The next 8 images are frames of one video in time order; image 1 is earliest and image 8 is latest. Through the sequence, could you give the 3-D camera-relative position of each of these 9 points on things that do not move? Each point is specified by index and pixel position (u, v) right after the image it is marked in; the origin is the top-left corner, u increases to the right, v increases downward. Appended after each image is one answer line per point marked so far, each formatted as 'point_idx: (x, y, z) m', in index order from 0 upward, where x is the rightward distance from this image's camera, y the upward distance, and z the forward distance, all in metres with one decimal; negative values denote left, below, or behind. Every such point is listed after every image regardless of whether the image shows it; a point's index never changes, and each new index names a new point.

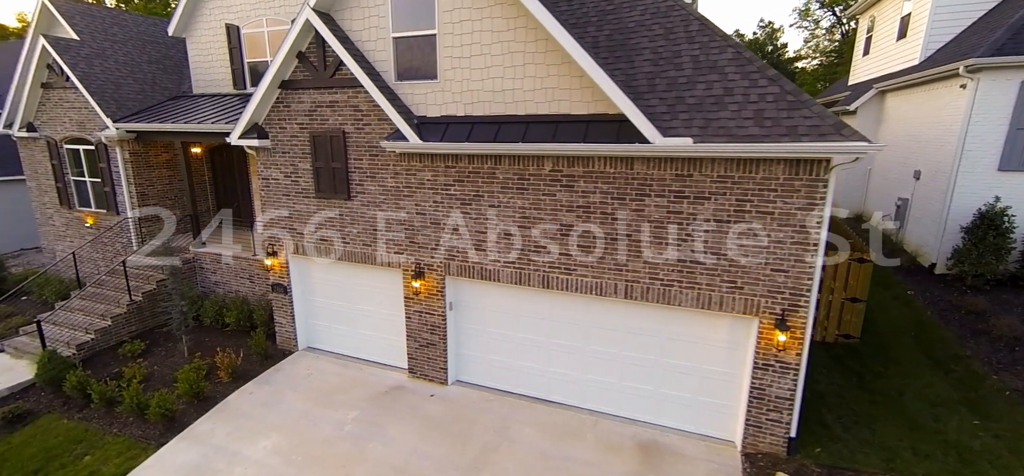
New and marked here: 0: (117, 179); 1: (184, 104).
0: (-10.8, +1.6, +11.6) m
1: (-9.3, +3.8, +12.1) m
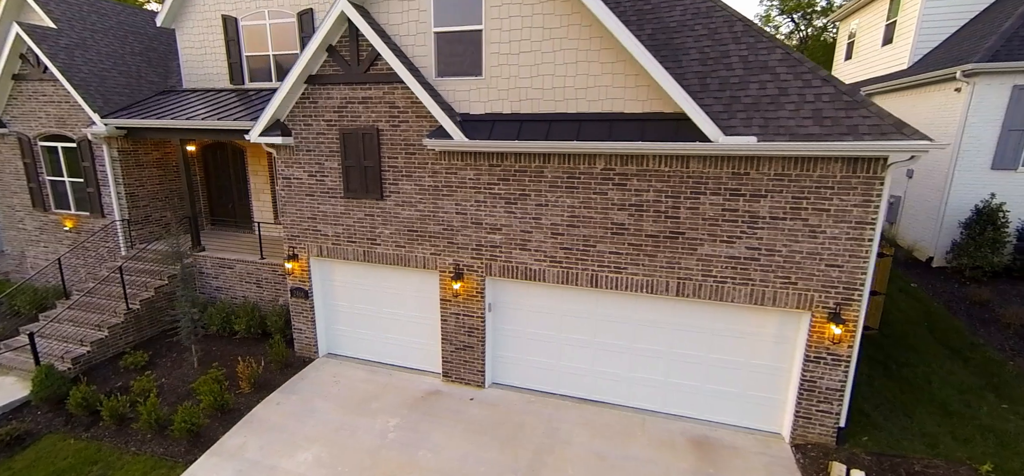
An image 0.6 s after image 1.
0: (-10.4, +1.5, +10.8) m
1: (-9.0, +3.7, +11.4) m
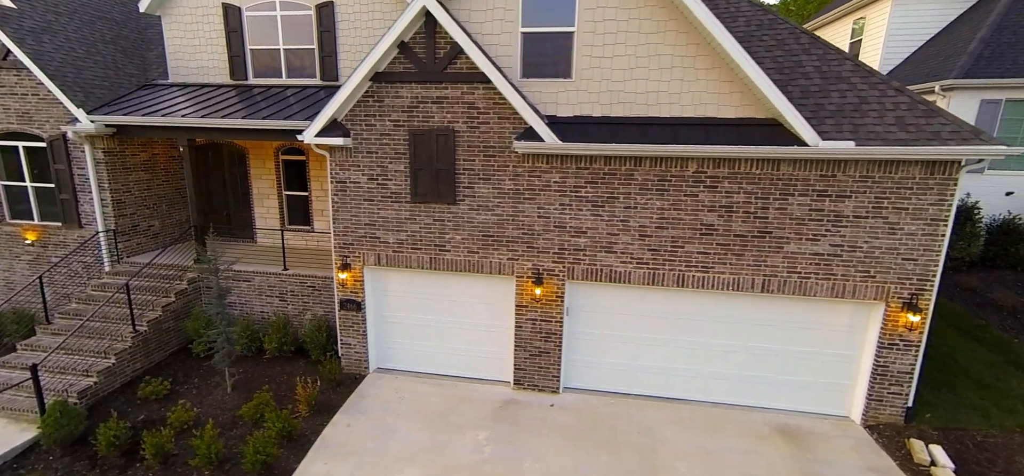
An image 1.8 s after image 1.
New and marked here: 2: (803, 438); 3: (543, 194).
0: (-9.5, +1.2, +9.4) m
1: (-8.2, +3.4, +10.2) m
2: (+4.4, -3.0, +6.5) m
3: (+0.5, +0.7, +6.8) m
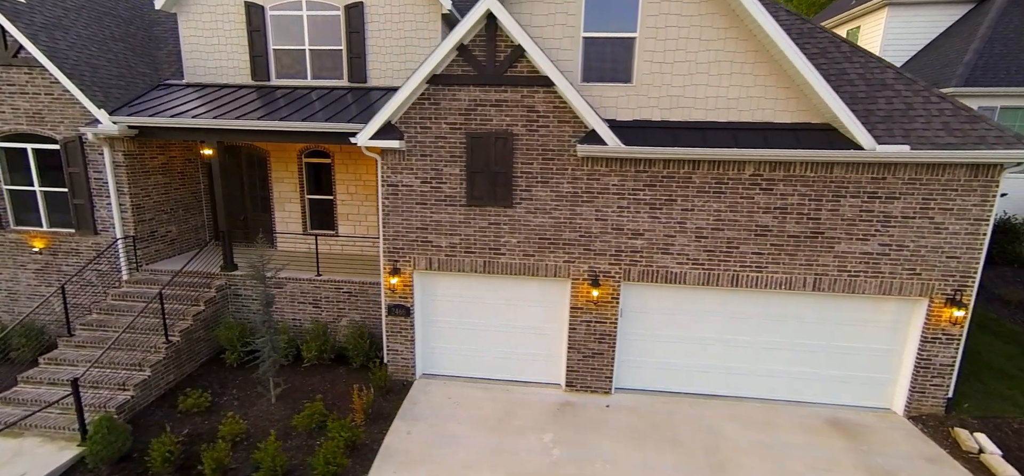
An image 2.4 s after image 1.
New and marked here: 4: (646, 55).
0: (-8.7, +1.0, +8.9) m
1: (-7.5, +3.3, +9.8) m
2: (+5.4, -3.0, +6.7) m
3: (+1.5, +0.7, +6.9) m
4: (+2.0, +2.8, +6.5) m
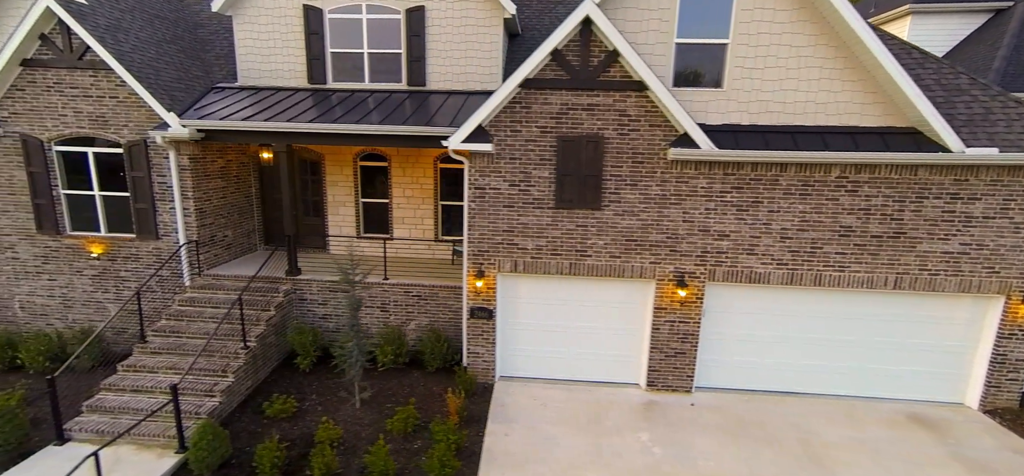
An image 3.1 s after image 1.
0: (-7.2, +0.9, +8.8) m
1: (-6.1, +3.2, +9.7) m
2: (+6.9, -3.0, +6.9) m
3: (+2.9, +0.6, +7.1) m
4: (+3.5, +2.8, +6.6) m
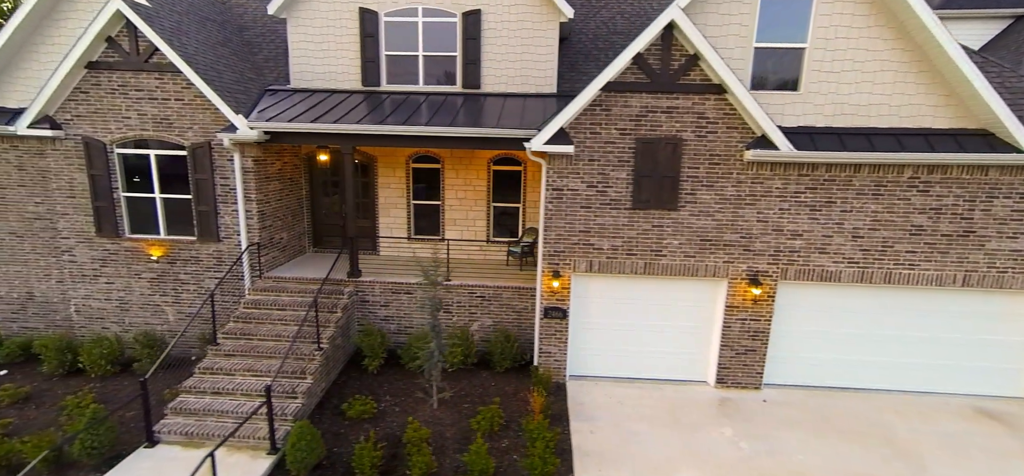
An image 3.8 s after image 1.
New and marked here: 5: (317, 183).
0: (-5.9, +0.9, +8.8) m
1: (-4.8, +3.1, +9.8) m
2: (+8.3, -3.0, +7.1) m
3: (+4.3, +0.6, +7.2) m
4: (+4.8, +2.8, +6.8) m
5: (-5.0, +1.4, +10.9) m
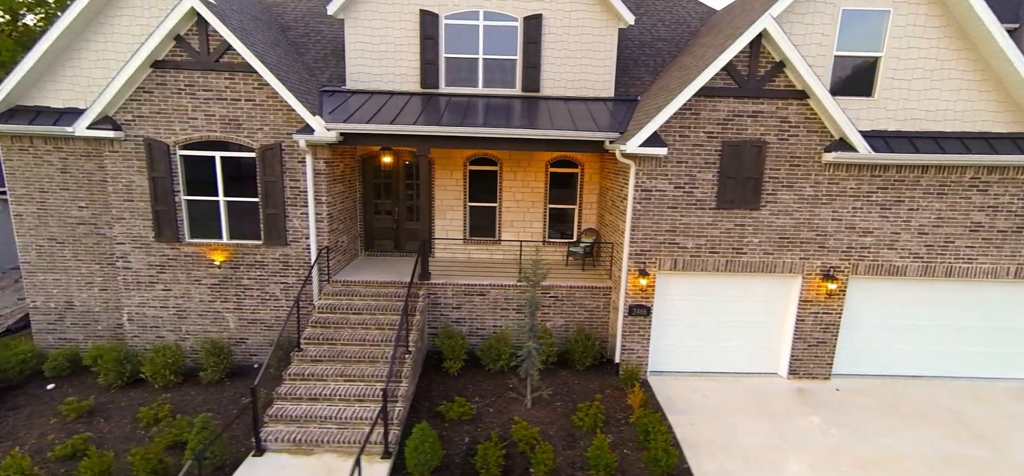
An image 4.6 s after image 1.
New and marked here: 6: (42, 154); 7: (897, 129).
0: (-4.4, +0.8, +8.6) m
1: (-3.4, +3.1, +9.7) m
2: (+9.9, -2.9, +7.8) m
3: (+5.9, +0.7, +7.6) m
4: (+6.4, +2.8, +7.3) m
5: (-3.6, +1.3, +10.8) m
6: (-9.8, +1.8, +8.9) m
7: (+6.7, +1.9, +7.5) m
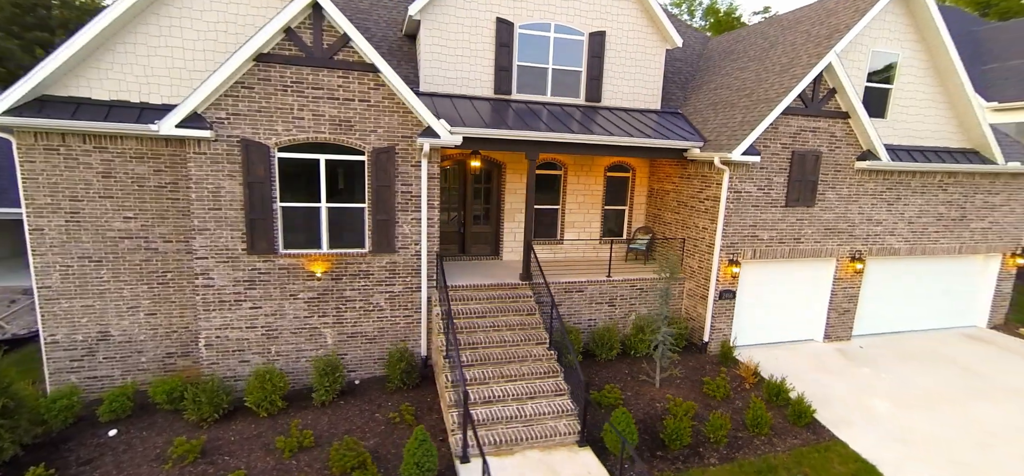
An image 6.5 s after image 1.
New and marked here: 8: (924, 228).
0: (-2.1, +0.7, +8.3) m
1: (-1.4, +3.0, +9.6) m
2: (+12.1, -2.6, +10.9) m
3: (+8.1, +0.9, +9.8) m
4: (+8.6, +3.1, +9.6) m
5: (-1.8, +1.2, +10.6) m
6: (-7.5, +1.4, +7.3) m
7: (+8.9, +2.2, +9.9) m
8: (+10.1, +0.3, +10.4) m
